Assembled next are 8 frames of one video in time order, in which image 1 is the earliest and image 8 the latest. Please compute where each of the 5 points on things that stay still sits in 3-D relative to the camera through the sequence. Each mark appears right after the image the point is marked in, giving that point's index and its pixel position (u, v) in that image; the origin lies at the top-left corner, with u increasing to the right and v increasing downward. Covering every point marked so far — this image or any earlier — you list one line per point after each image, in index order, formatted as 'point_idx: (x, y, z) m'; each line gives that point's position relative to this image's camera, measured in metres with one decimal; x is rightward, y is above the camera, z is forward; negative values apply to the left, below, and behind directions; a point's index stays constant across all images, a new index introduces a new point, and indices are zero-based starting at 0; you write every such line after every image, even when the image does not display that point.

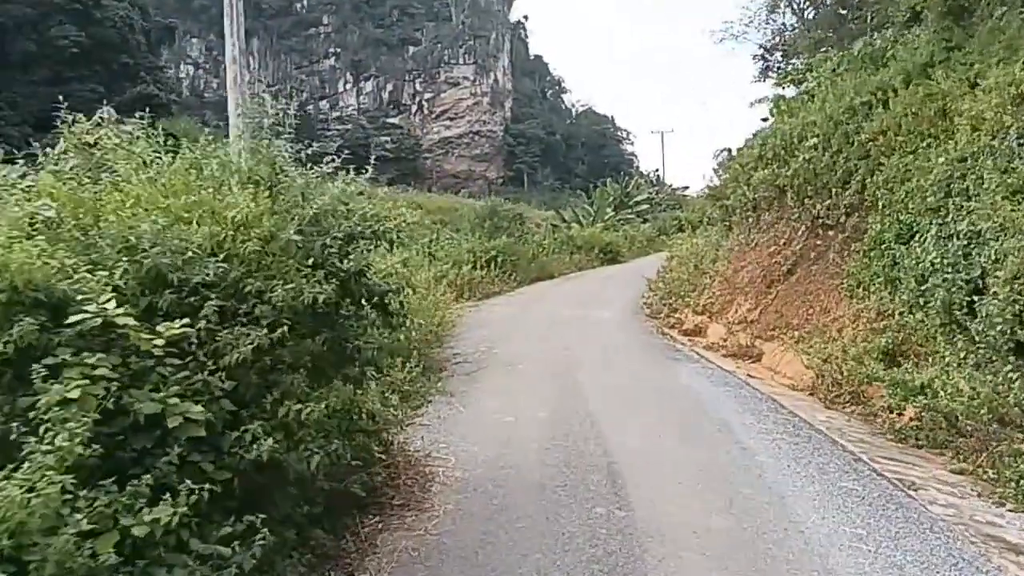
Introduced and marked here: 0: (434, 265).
0: (-1.5, +0.3, +15.4) m
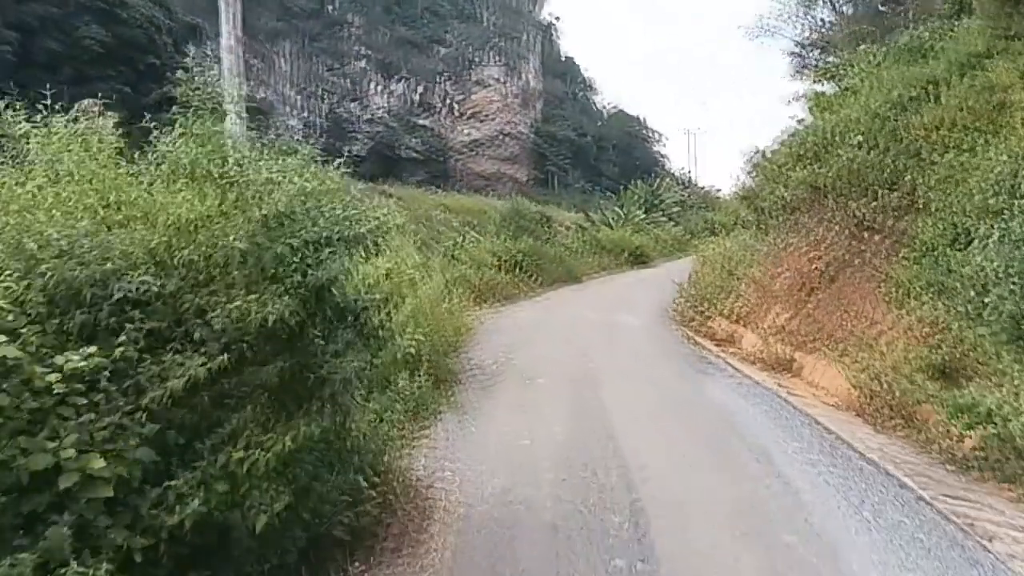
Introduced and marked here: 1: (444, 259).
0: (-1.0, +0.3, +14.9) m
1: (-1.3, +0.4, +15.2) m
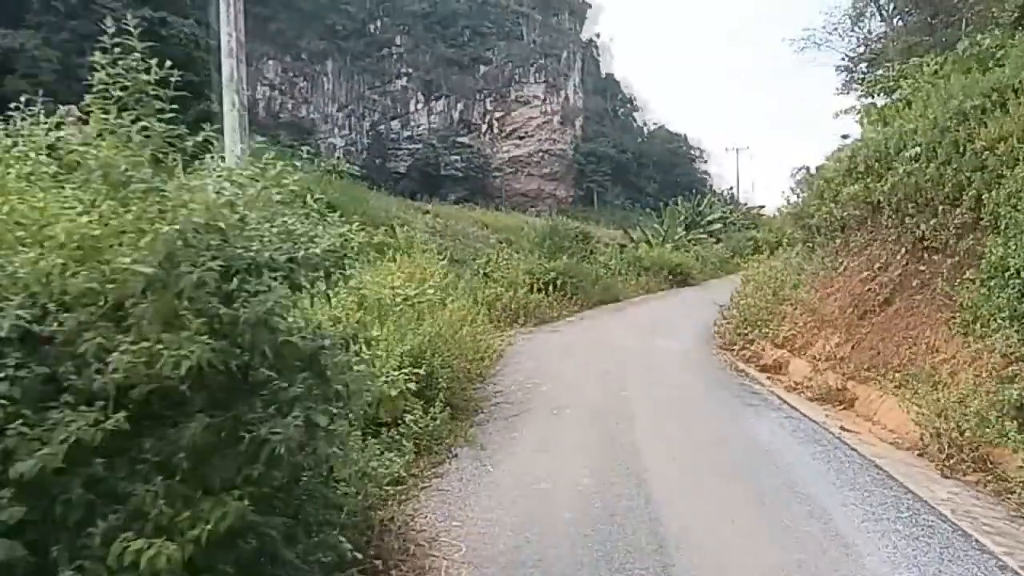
0: (-0.5, -0.1, +14.4) m
1: (-0.7, +0.1, +14.7) m
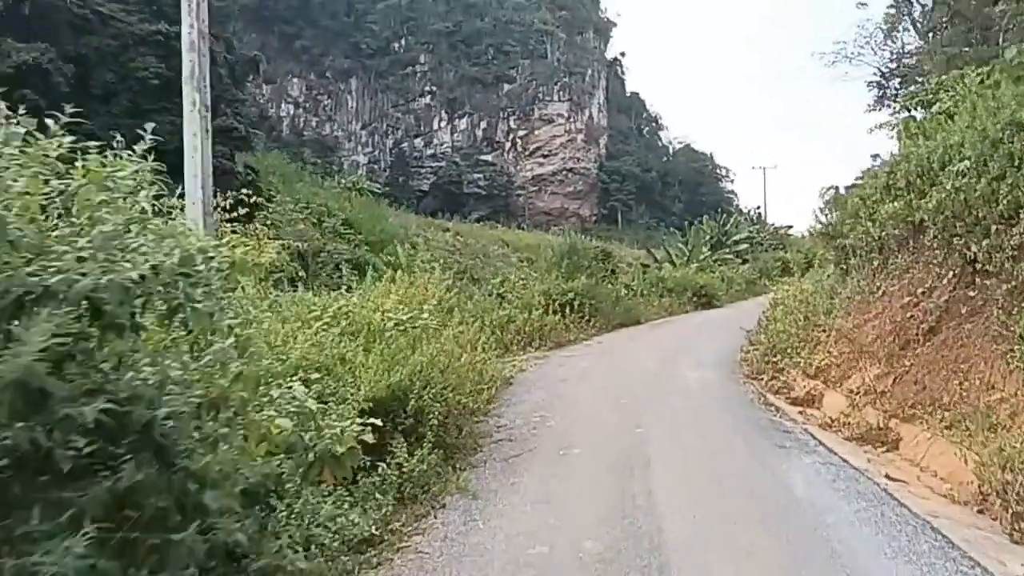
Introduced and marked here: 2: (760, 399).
0: (-0.2, -0.4, +13.6) m
1: (-0.5, -0.3, +14.0) m
2: (+2.8, -1.3, +9.6) m
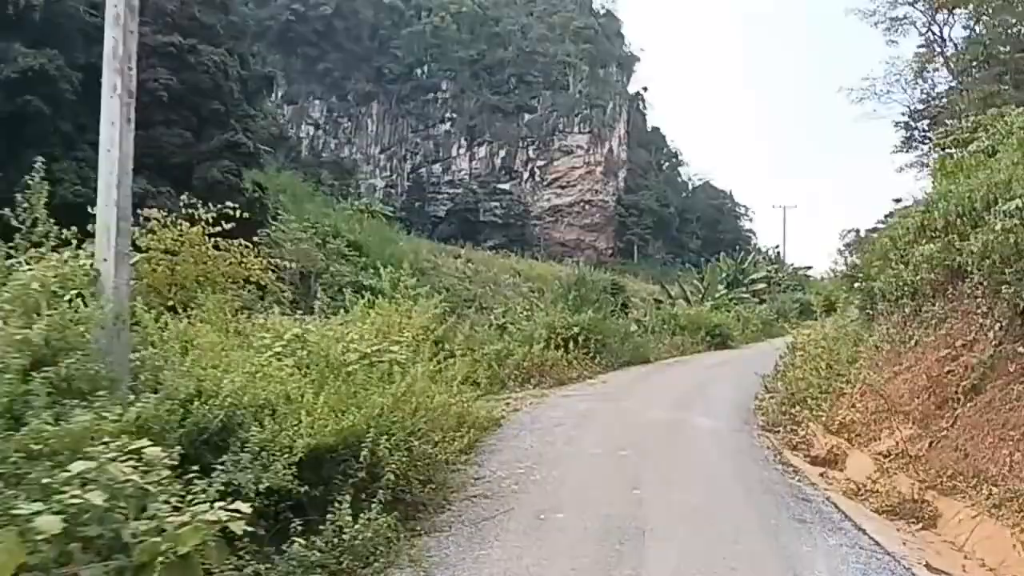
0: (-0.3, -0.9, +12.7) m
1: (-0.5, -0.7, +13.1) m
2: (+2.7, -1.7, +8.6) m
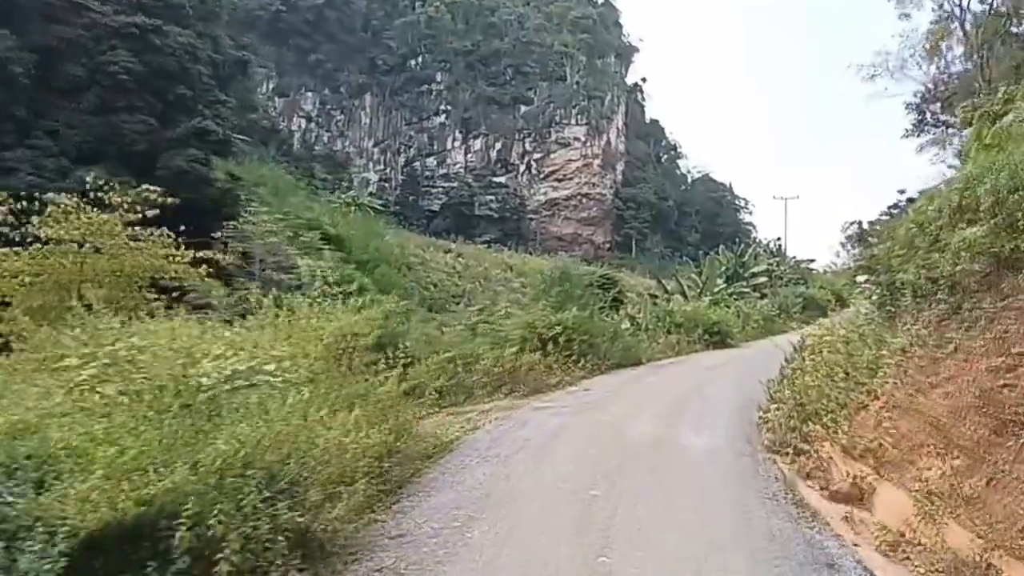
0: (-0.7, -0.8, +11.1) m
1: (-0.9, -0.7, +11.5) m
2: (+2.3, -1.7, +7.0) m
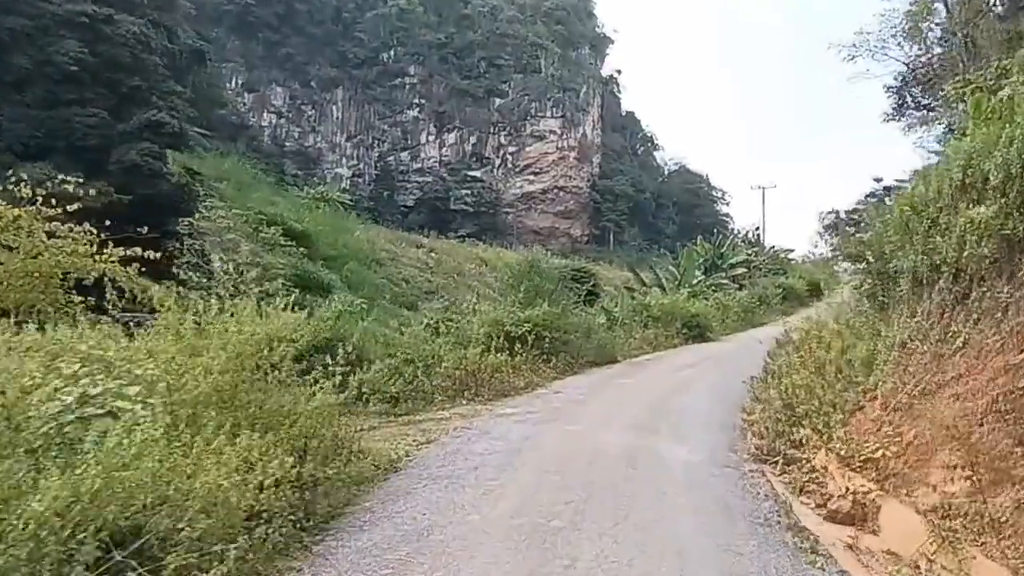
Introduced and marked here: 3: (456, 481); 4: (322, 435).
0: (-1.1, -0.8, +10.2) m
1: (-1.4, -0.6, +10.5) m
2: (+1.9, -1.6, +6.1) m
3: (-0.4, -1.5, +6.4) m
4: (-1.2, -1.1, +6.1) m
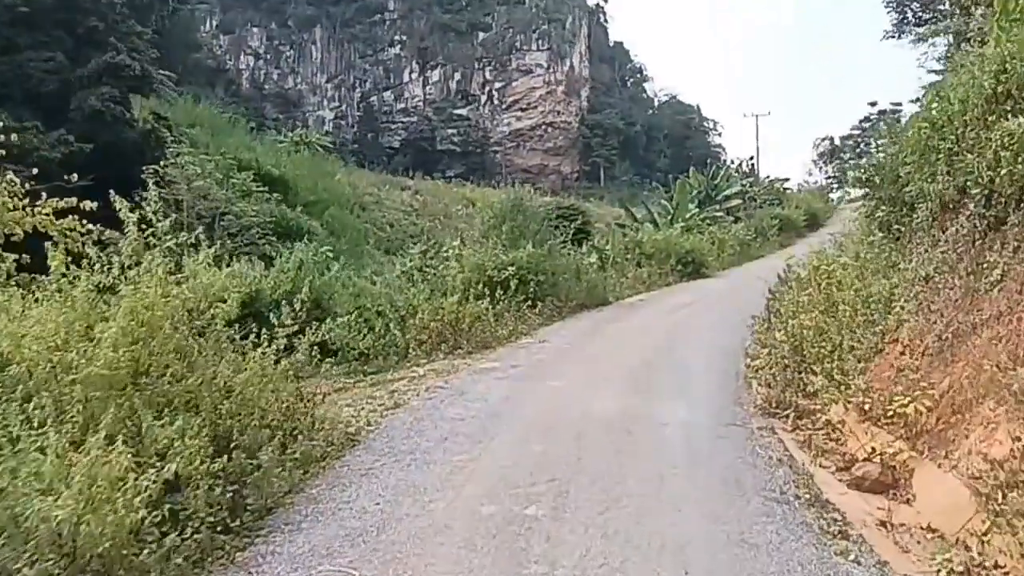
0: (-1.4, -0.2, +9.3) m
1: (-1.6, 0.0, +9.6) m
2: (+1.8, -1.2, +5.3) m
3: (-0.6, -1.1, +5.6) m
4: (-1.4, -0.7, +5.2) m
